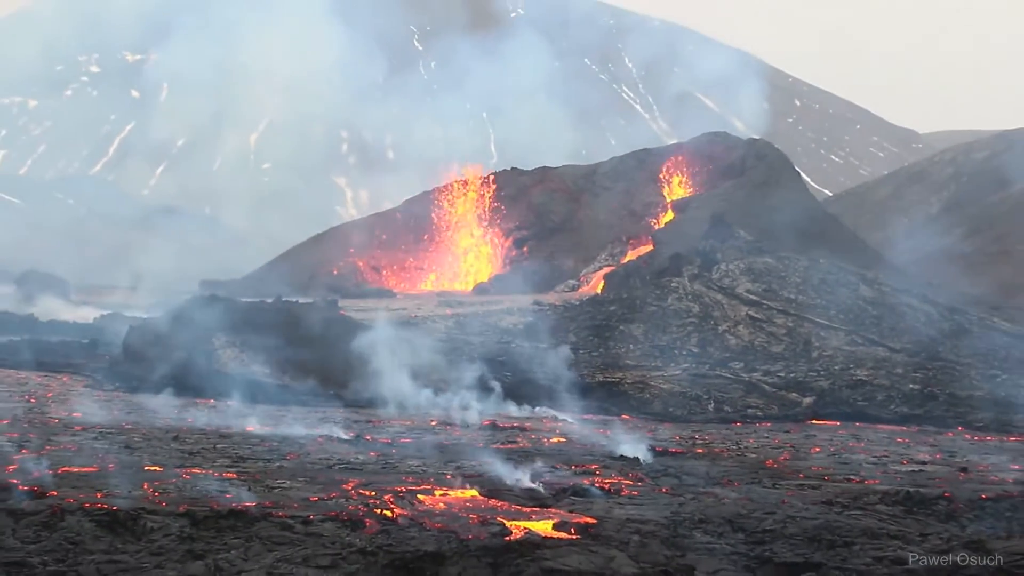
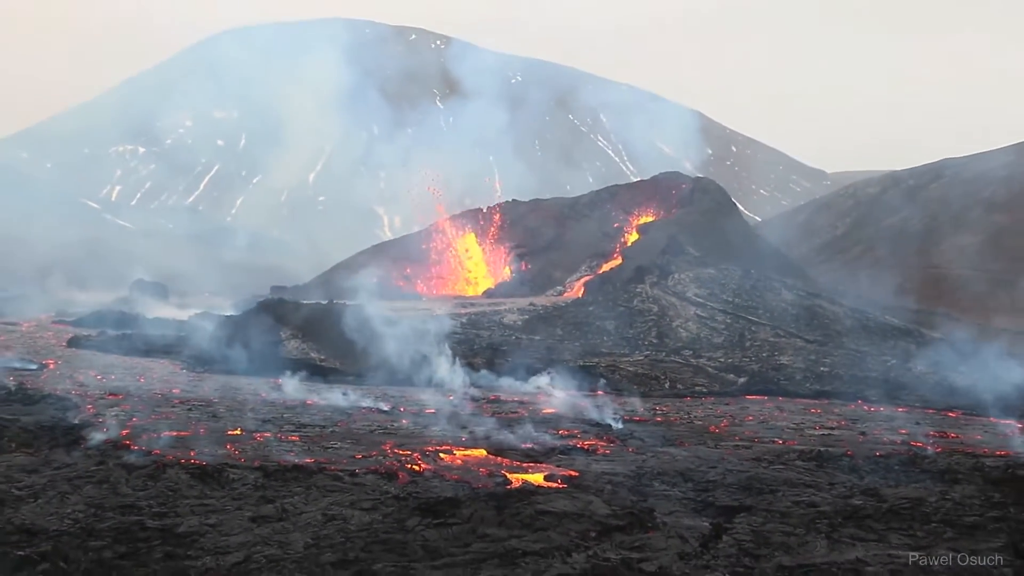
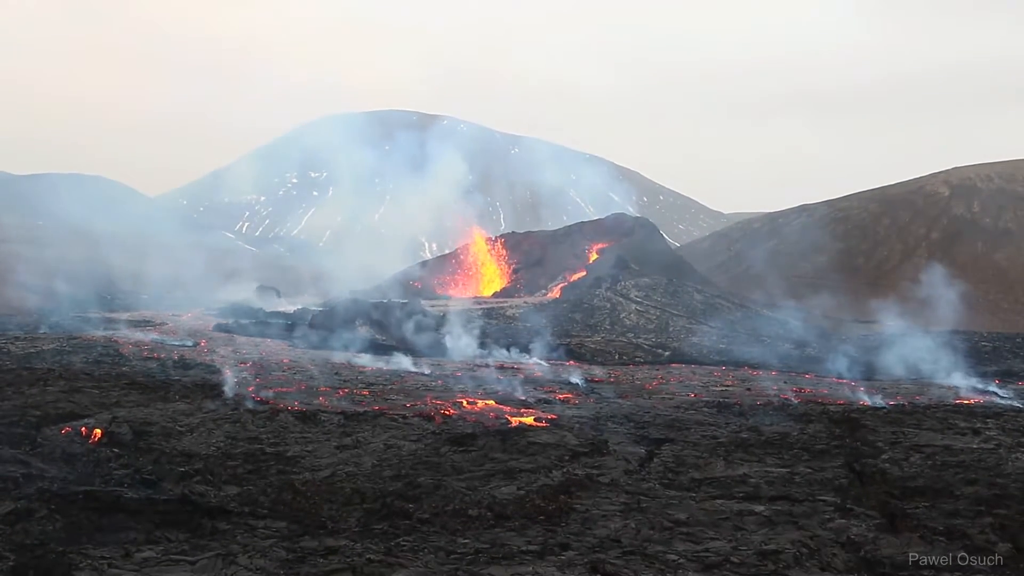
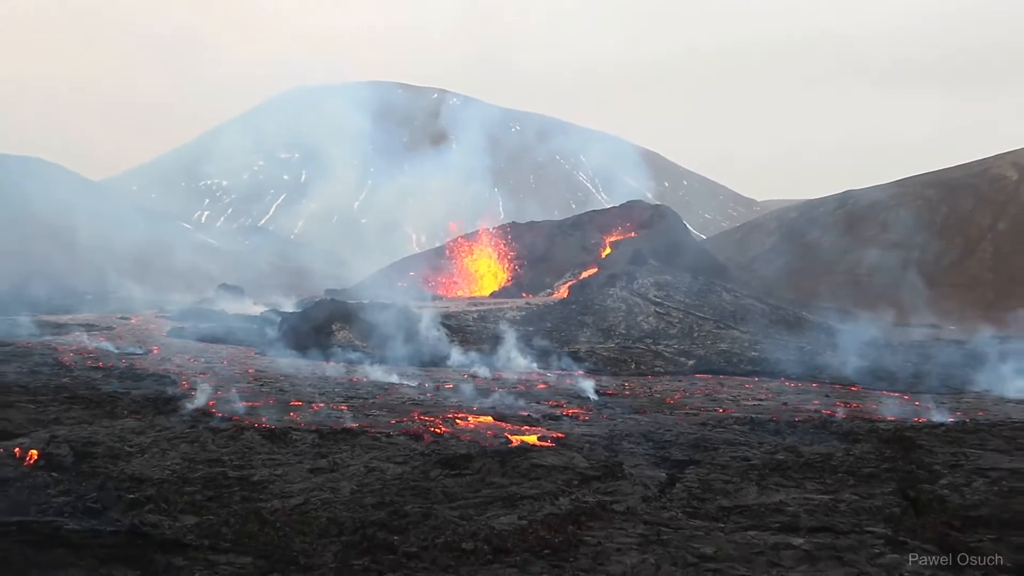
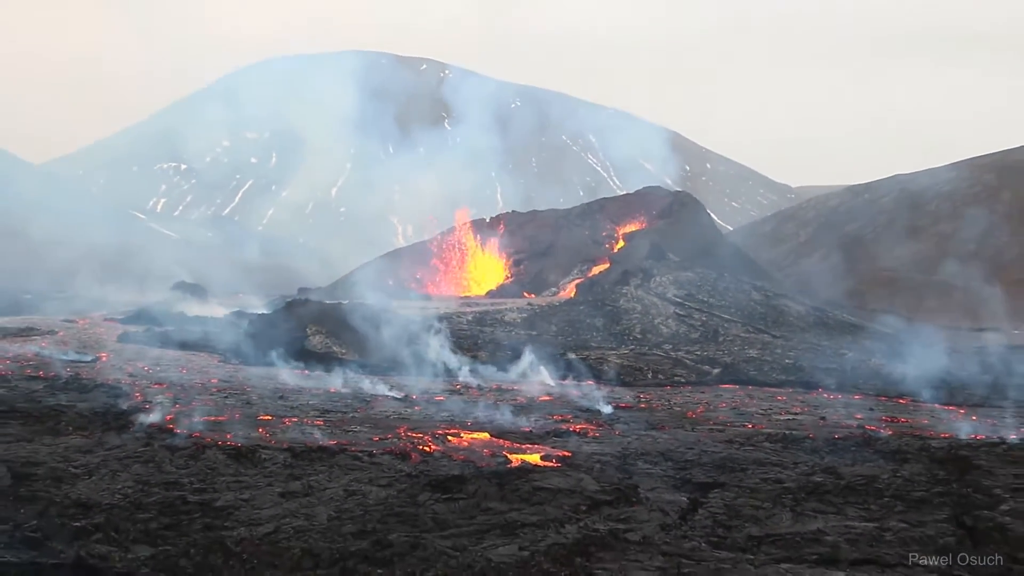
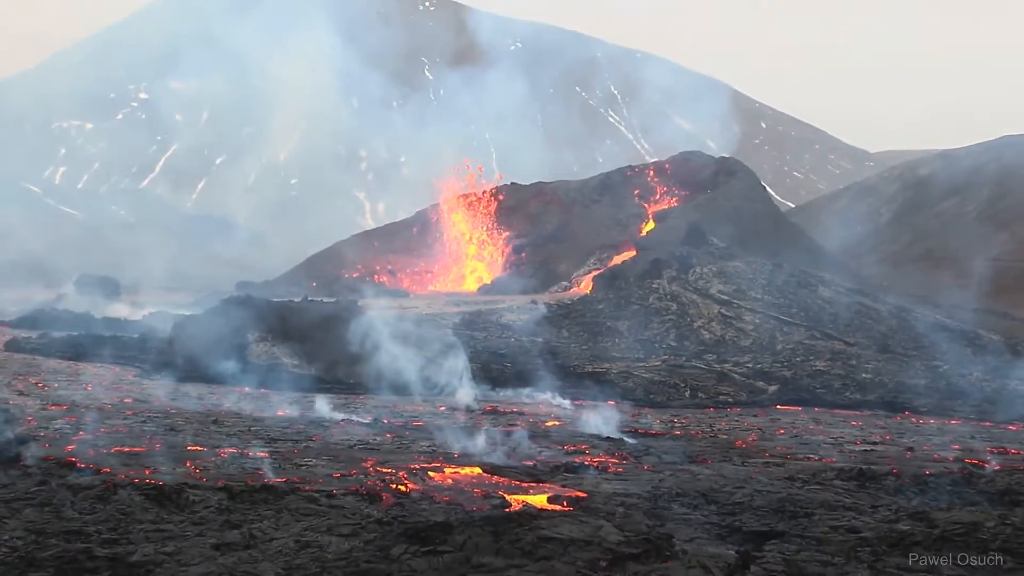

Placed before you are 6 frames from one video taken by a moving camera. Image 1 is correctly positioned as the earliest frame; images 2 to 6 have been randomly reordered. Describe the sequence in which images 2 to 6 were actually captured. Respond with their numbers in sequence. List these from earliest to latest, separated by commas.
6, 2, 5, 4, 3
